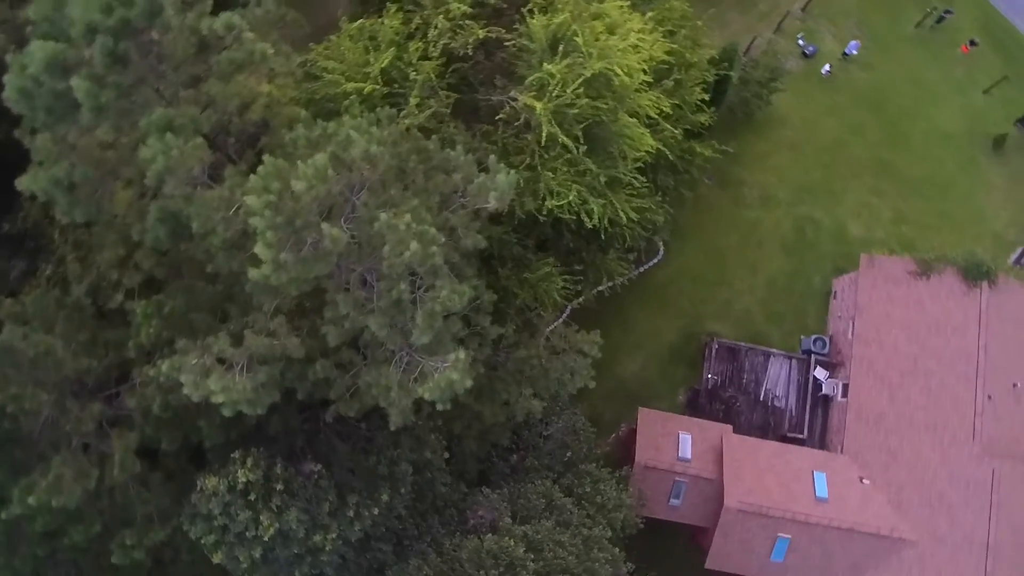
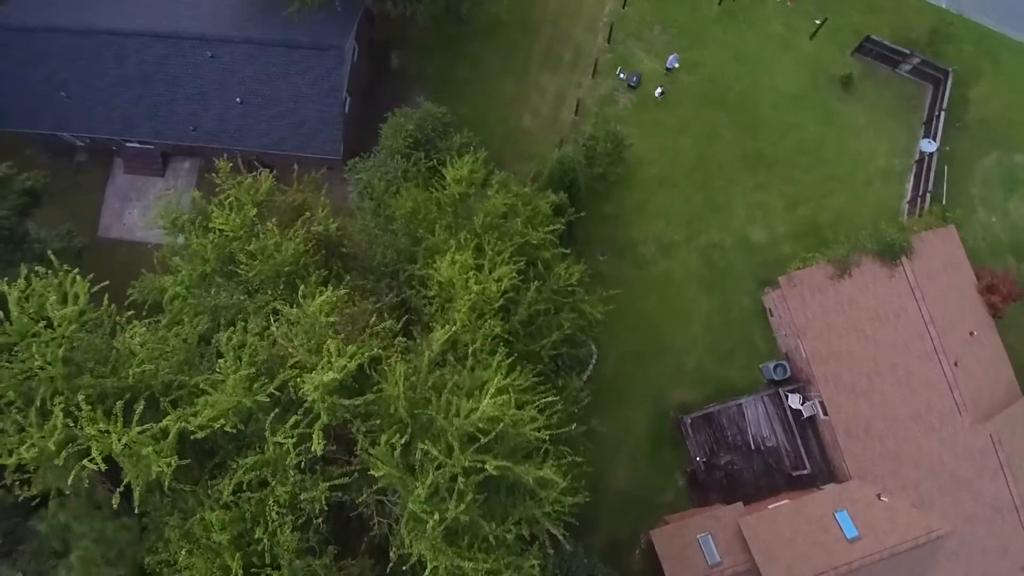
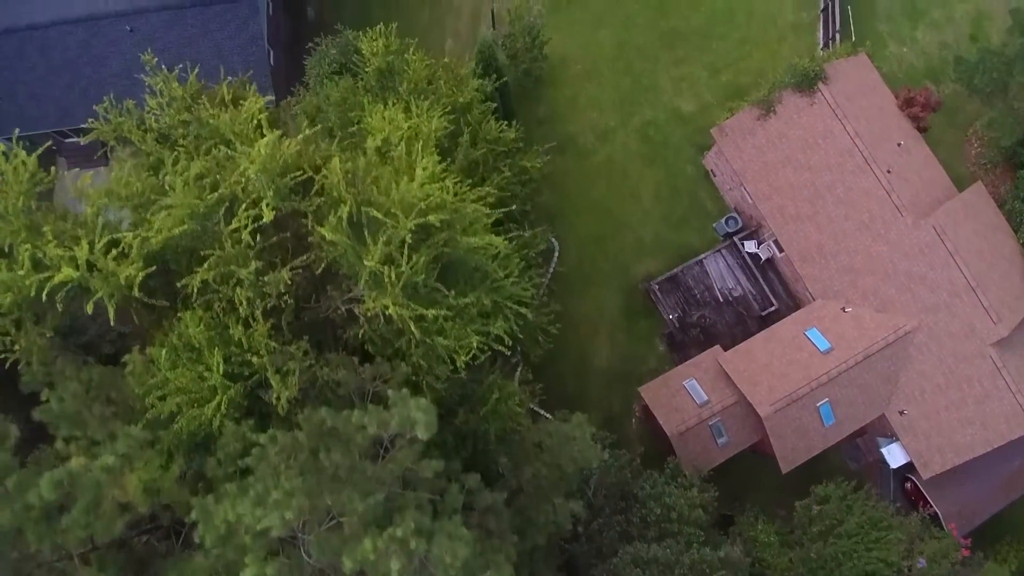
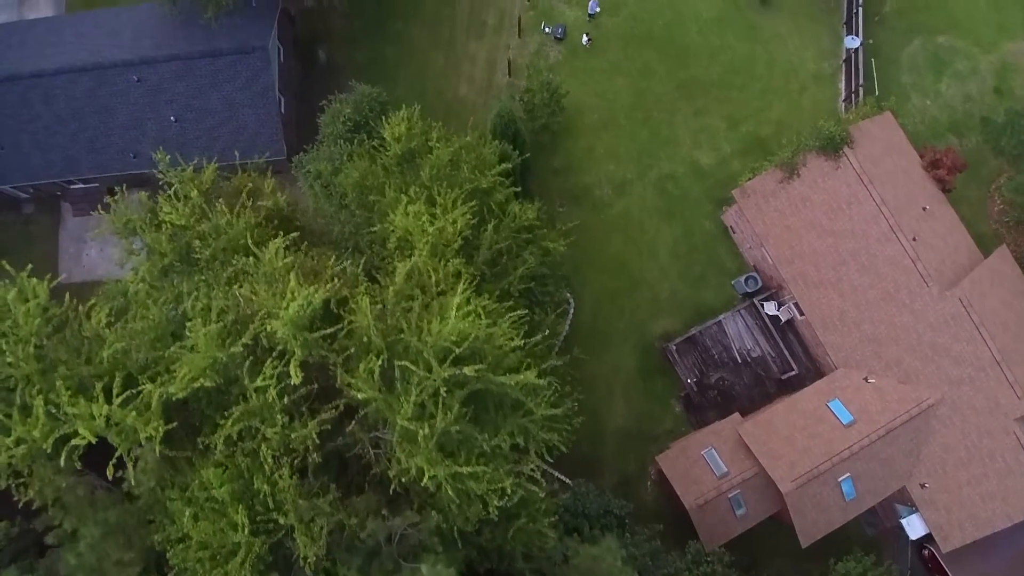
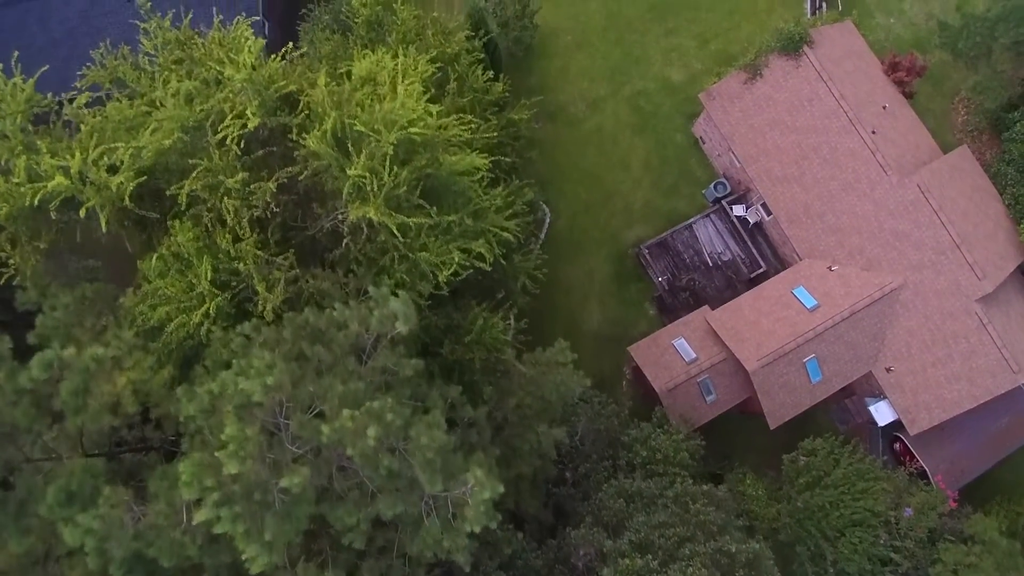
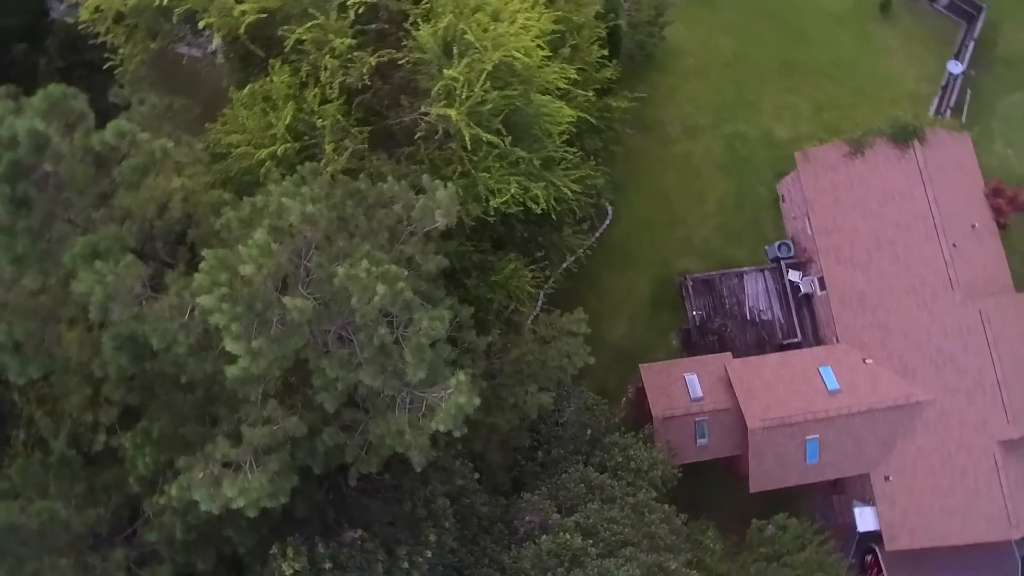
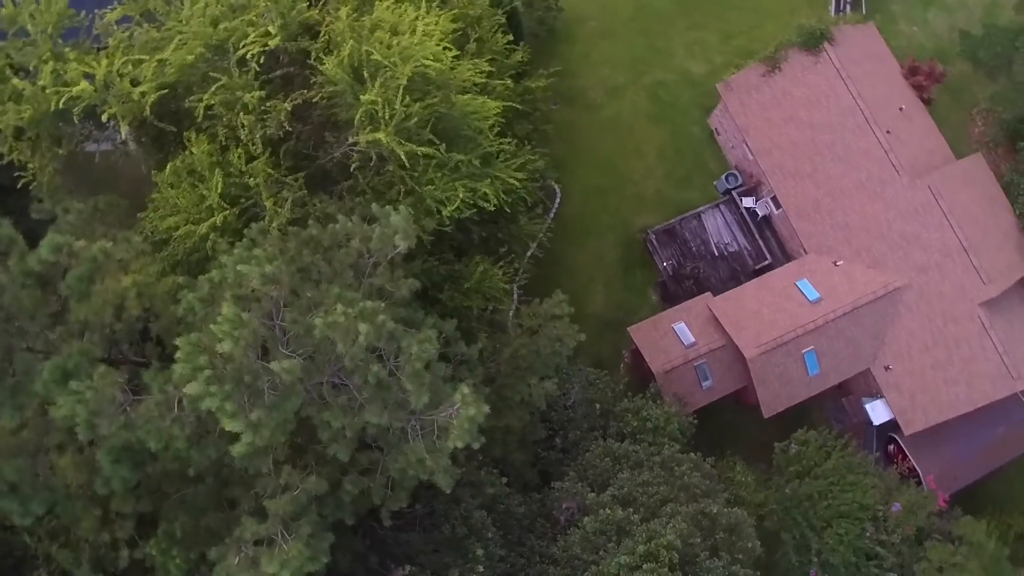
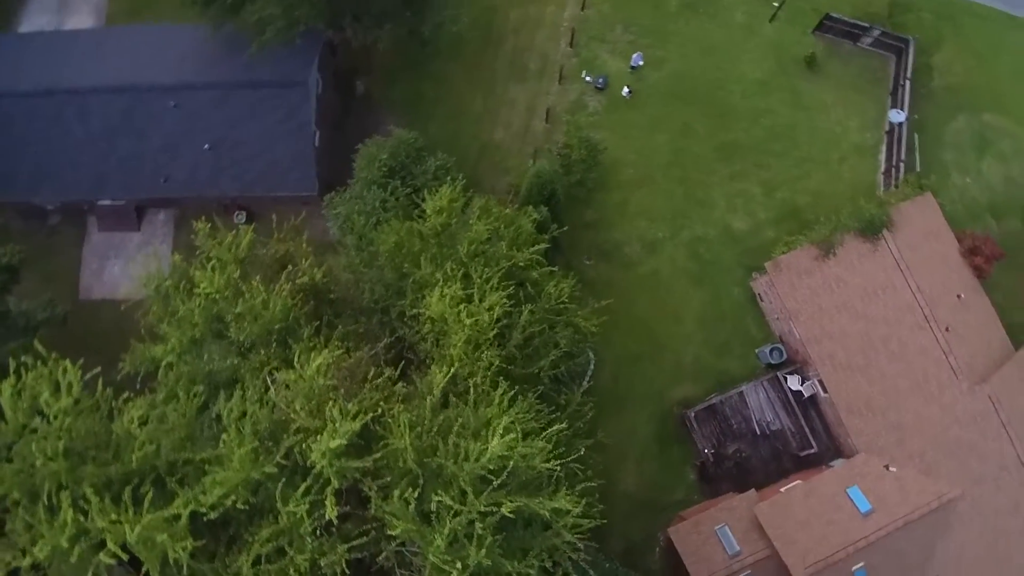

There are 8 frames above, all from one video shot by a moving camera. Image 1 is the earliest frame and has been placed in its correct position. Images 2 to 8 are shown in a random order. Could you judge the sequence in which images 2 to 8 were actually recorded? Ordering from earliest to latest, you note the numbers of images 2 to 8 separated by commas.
6, 7, 5, 3, 4, 2, 8
